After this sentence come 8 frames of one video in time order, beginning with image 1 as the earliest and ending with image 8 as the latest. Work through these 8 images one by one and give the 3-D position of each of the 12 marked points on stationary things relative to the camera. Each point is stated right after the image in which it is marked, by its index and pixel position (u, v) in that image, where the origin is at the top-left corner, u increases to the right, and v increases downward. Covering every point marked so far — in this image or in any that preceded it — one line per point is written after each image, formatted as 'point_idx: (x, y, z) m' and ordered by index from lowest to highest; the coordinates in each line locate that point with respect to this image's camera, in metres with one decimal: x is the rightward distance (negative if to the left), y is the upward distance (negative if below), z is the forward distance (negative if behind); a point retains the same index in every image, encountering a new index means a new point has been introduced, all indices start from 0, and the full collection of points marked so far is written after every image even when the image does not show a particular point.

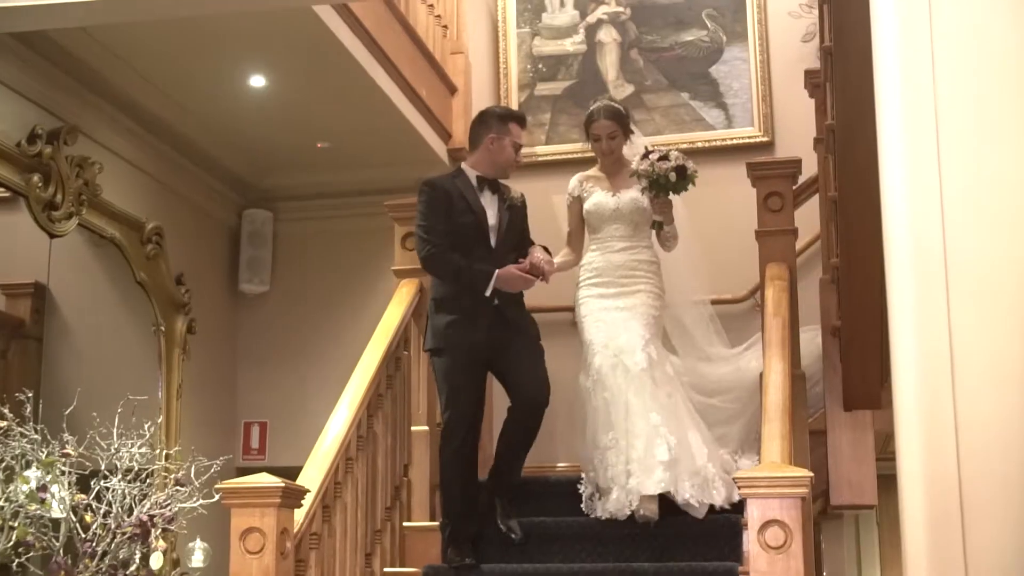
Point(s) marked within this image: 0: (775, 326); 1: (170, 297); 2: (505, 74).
0: (+1.0, -0.1, +3.2) m
1: (-1.6, 0.0, +4.0) m
2: (0.0, +1.2, +4.8) m
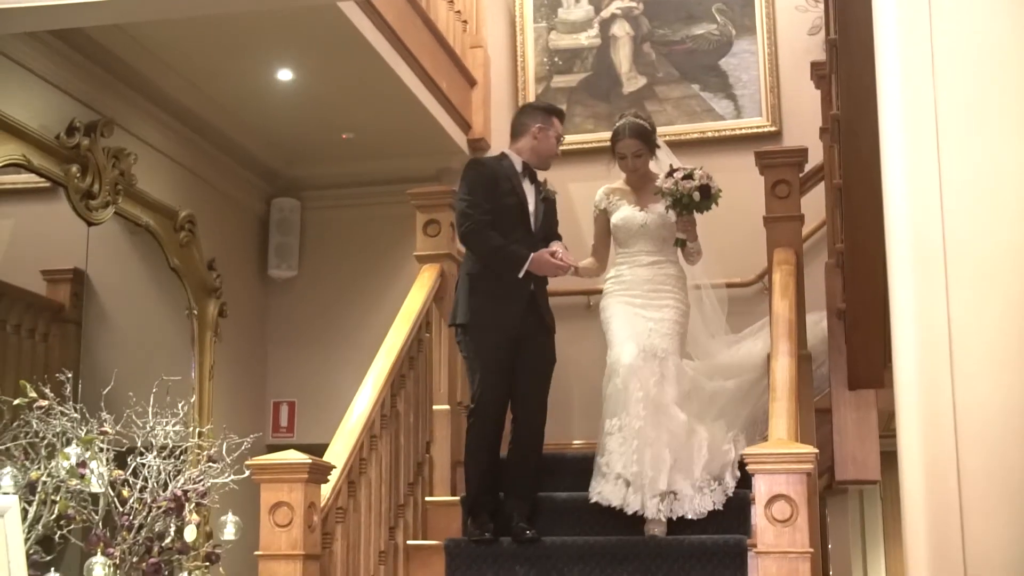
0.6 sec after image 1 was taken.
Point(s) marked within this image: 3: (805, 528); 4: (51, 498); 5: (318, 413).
0: (+1.1, -0.1, +3.3) m
1: (-1.5, +0.1, +4.2) m
2: (+0.1, +1.3, +4.9) m
3: (+1.0, -0.9, +3.0) m
4: (-1.7, -0.8, +3.1) m
5: (-1.0, -0.6, +4.8) m
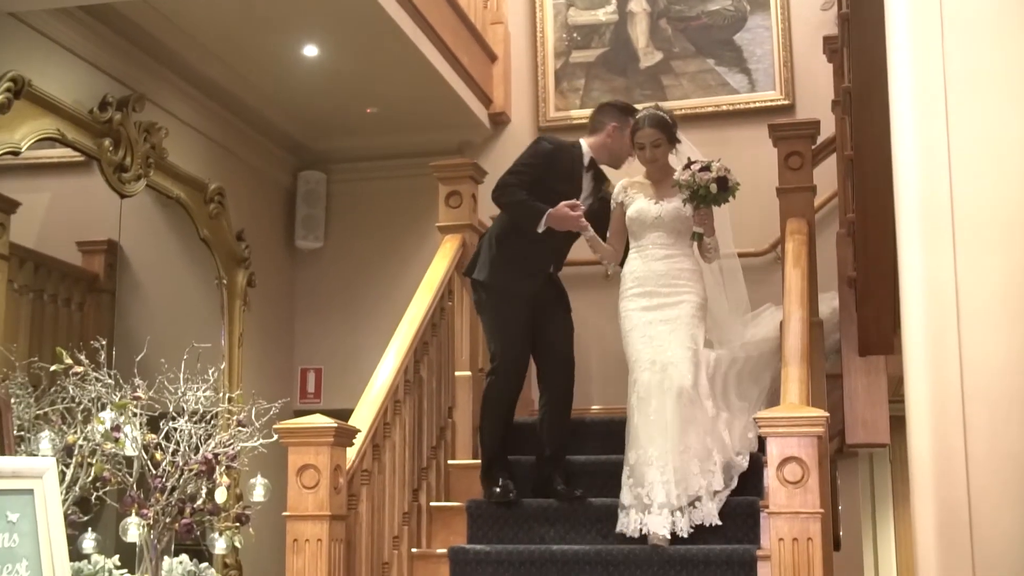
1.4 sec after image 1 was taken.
0: (+1.1, 0.0, +3.4) m
1: (-1.4, +0.2, +4.3) m
2: (+0.1, +1.4, +5.0) m
3: (+1.1, -0.7, +3.1) m
4: (-1.6, -0.7, +3.3) m
5: (-0.9, -0.5, +4.9) m
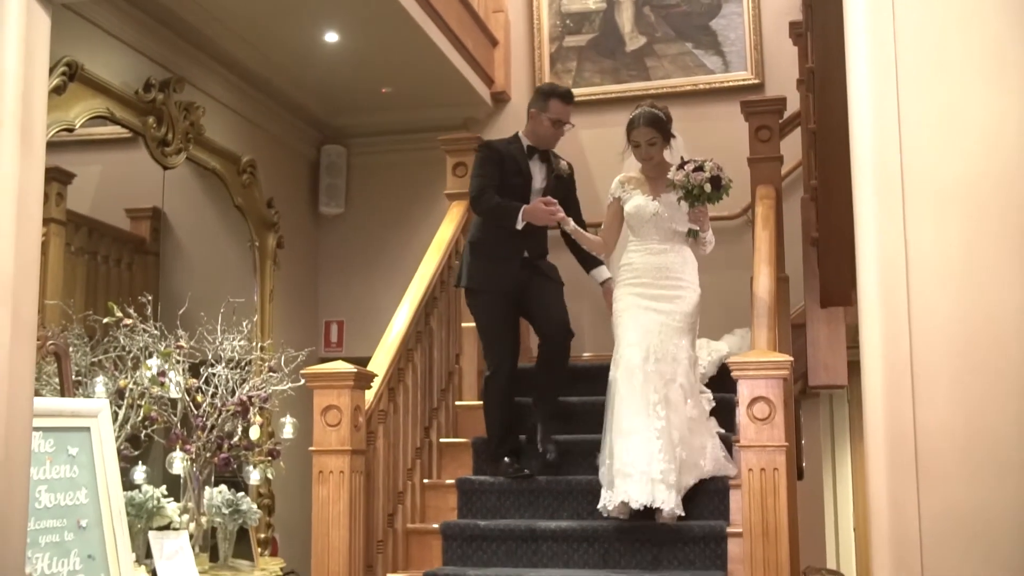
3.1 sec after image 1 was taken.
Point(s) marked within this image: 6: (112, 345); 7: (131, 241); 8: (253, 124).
0: (+1.1, +0.2, +3.8) m
1: (-1.4, +0.4, +4.7) m
2: (+0.2, +1.6, +5.4) m
3: (+1.1, -0.6, +3.5) m
4: (-1.6, -0.5, +3.7) m
5: (-0.9, -0.3, +5.3) m
6: (-1.8, -0.3, +3.7) m
7: (-1.7, +0.2, +3.9) m
8: (-1.5, +0.9, +4.8) m
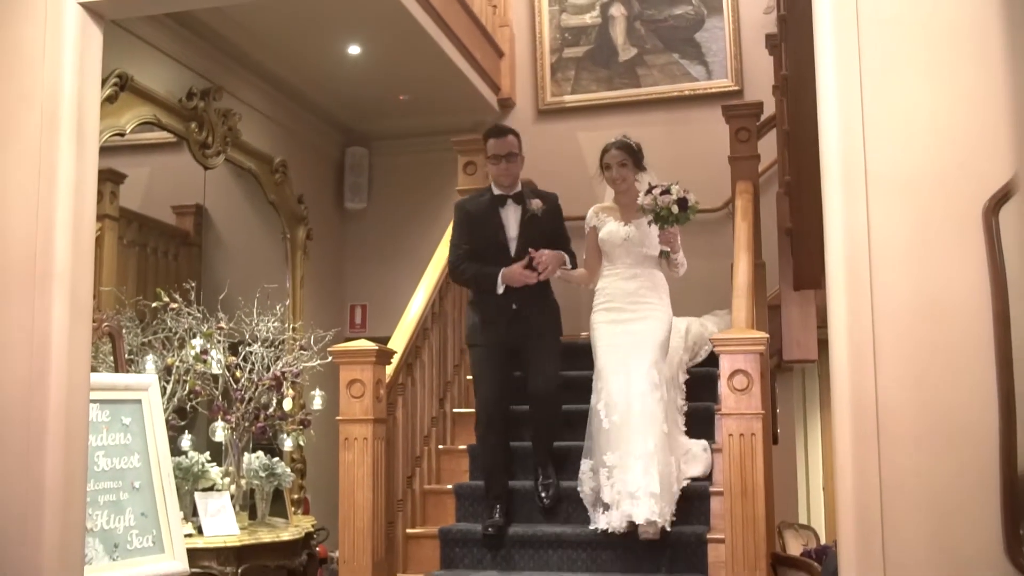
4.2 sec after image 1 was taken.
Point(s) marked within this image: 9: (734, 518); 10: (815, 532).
0: (+1.2, +0.3, +4.2) m
1: (-1.4, +0.5, +5.2) m
2: (+0.2, +1.7, +5.8) m
3: (+1.1, -0.5, +3.9) m
4: (-1.6, -0.4, +4.2) m
5: (-0.9, -0.2, +5.8) m
6: (-1.8, -0.2, +4.2) m
7: (-1.7, +0.3, +4.3) m
8: (-1.4, +1.0, +5.2) m
9: (+1.0, -1.1, +3.8) m
10: (+1.5, -1.2, +4.2) m
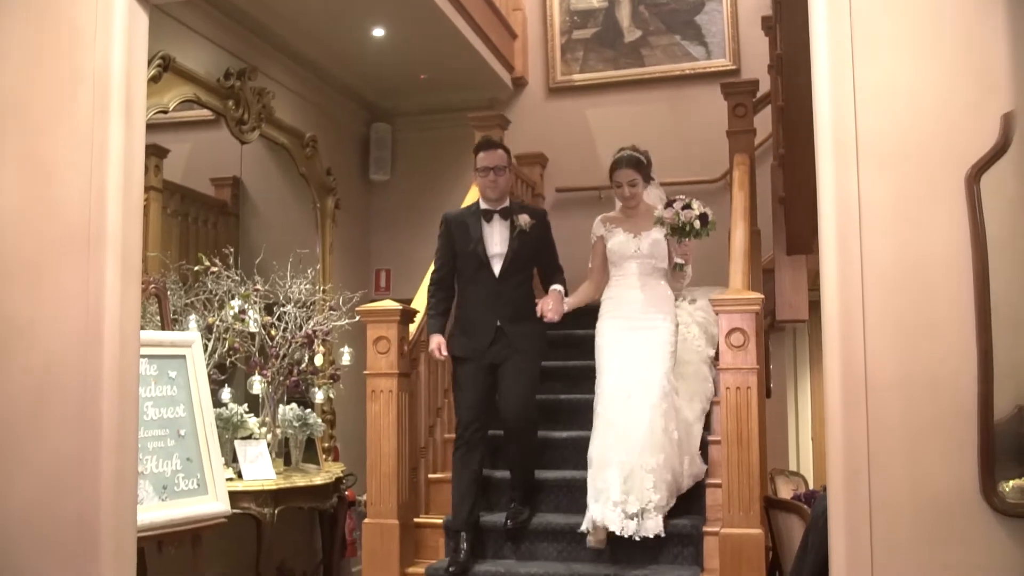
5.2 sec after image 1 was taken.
0: (+1.2, +0.5, +4.6) m
1: (-1.3, +0.7, +5.5) m
2: (+0.3, +1.9, +6.1) m
3: (+1.2, -0.3, +4.3) m
4: (-1.6, -0.3, +4.6) m
5: (-0.8, 0.0, +6.1) m
6: (-1.7, 0.0, +4.6) m
7: (-1.6, +0.5, +4.7) m
8: (-1.4, +1.2, +5.6) m
9: (+1.1, -0.9, +4.2) m
10: (+1.6, -1.0, +4.5) m
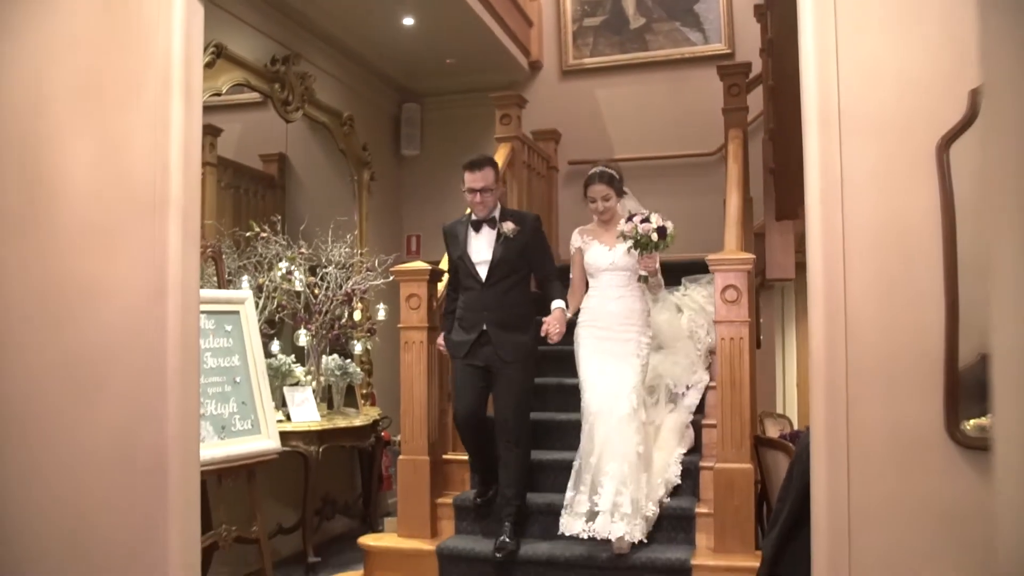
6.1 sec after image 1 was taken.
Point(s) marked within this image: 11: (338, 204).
0: (+1.3, +0.7, +5.1) m
1: (-1.2, +0.9, +6.1) m
2: (+0.4, +2.2, +6.6) m
3: (+1.3, -0.1, +4.8) m
4: (-1.4, 0.0, +5.1) m
5: (-0.6, +0.3, +6.7) m
6: (-1.6, +0.2, +5.2) m
7: (-1.5, +0.7, +5.3) m
8: (-1.2, +1.5, +6.1) m
9: (+1.2, -0.6, +4.7) m
10: (+1.7, -0.8, +5.1) m
11: (-1.3, +0.6, +5.9) m
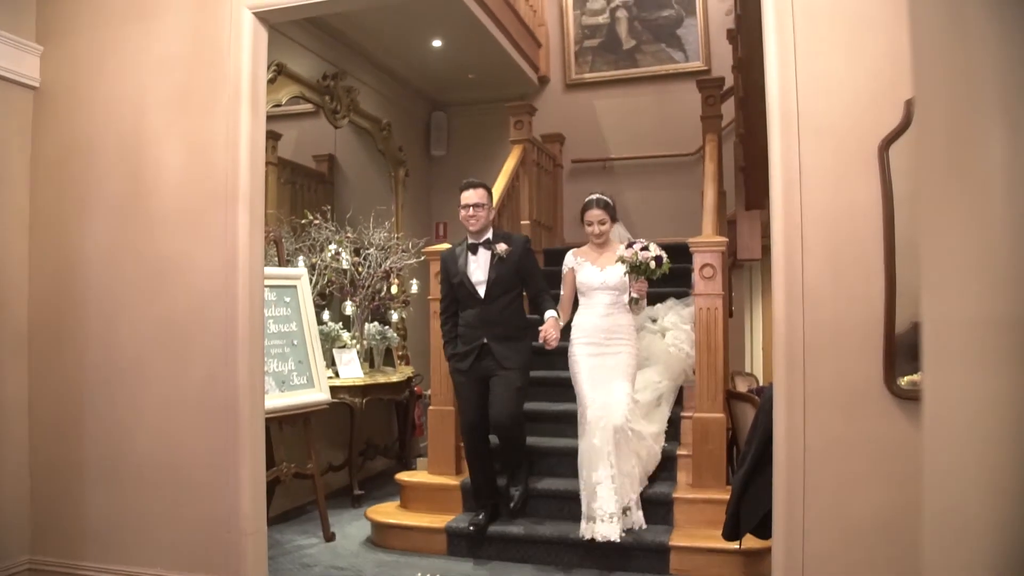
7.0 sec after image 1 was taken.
0: (+1.4, +0.9, +6.1) m
1: (-1.1, +1.1, +7.1) m
2: (+0.5, +2.4, +7.6) m
3: (+1.4, +0.1, +5.8) m
4: (-1.4, +0.1, +6.2) m
5: (-0.5, +0.5, +7.7) m
6: (-1.5, +0.4, +6.2) m
7: (-1.5, +0.9, +6.3) m
8: (-1.1, +1.6, +7.2) m
9: (+1.3, -0.5, +5.7) m
10: (+1.8, -0.6, +6.1) m
11: (-1.2, +0.7, +6.9) m
